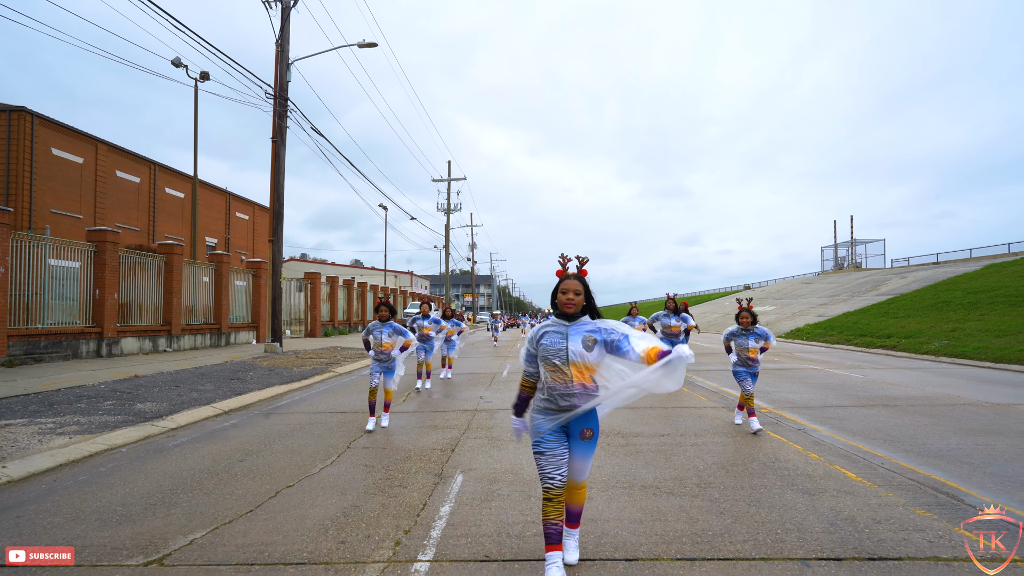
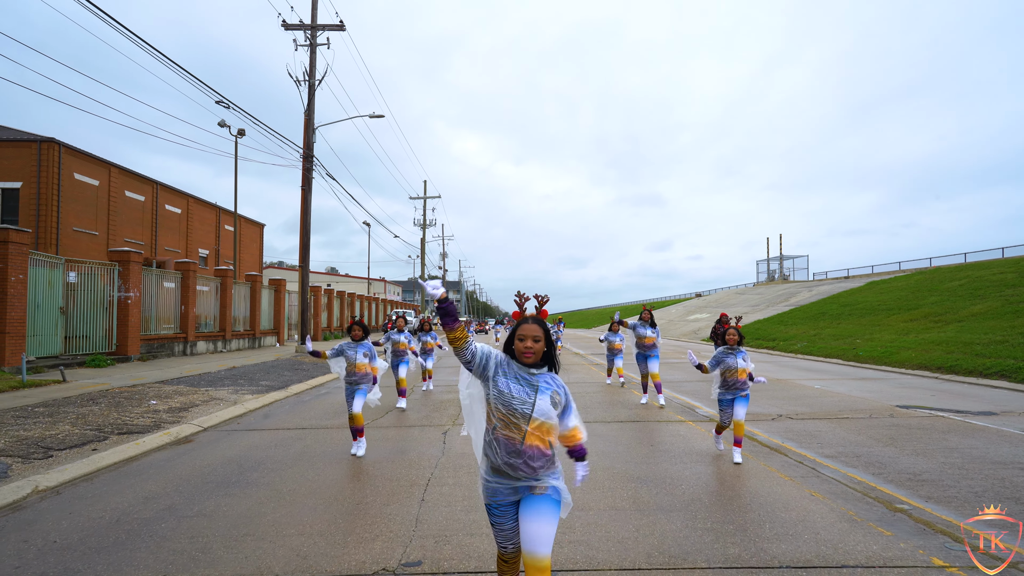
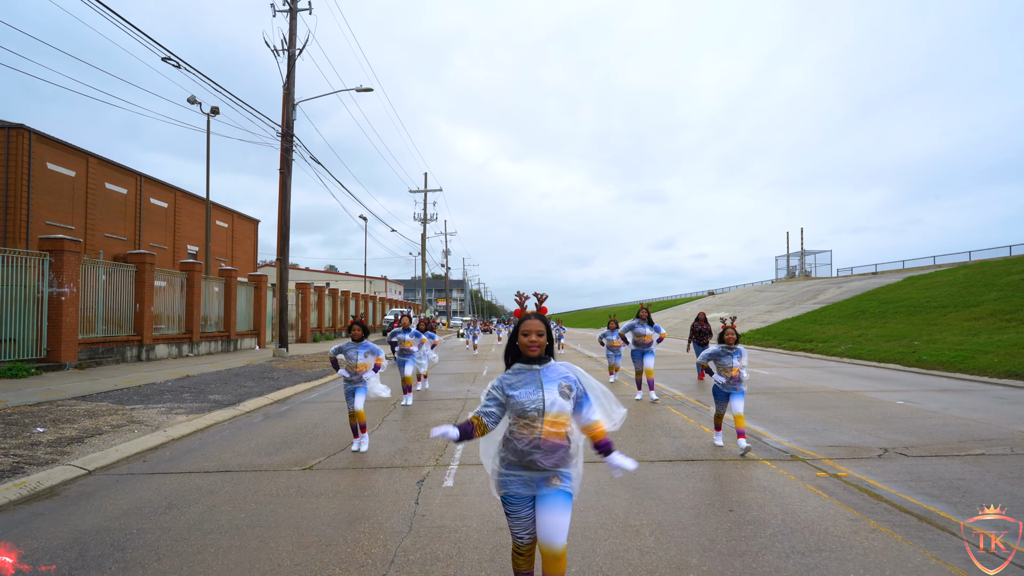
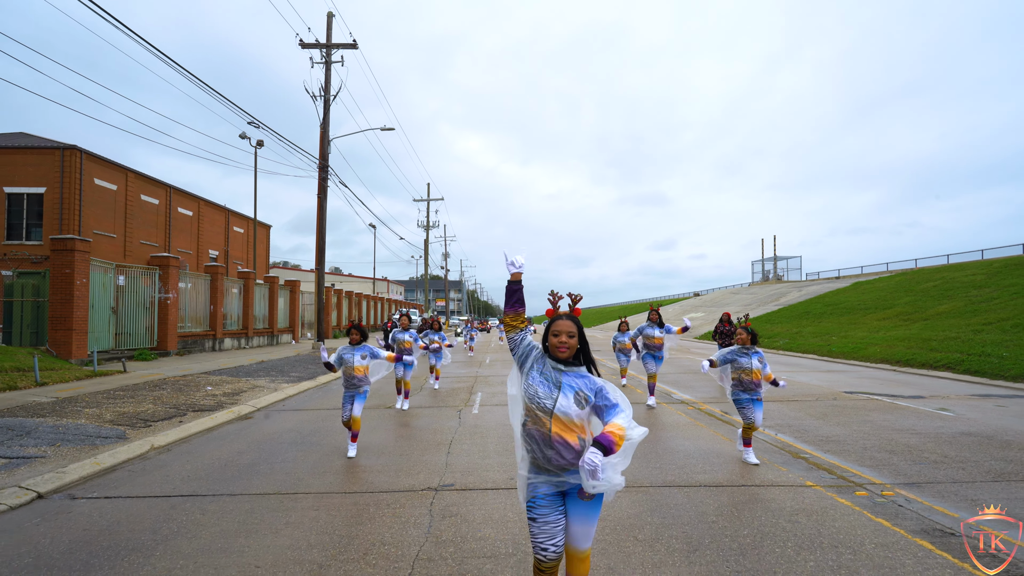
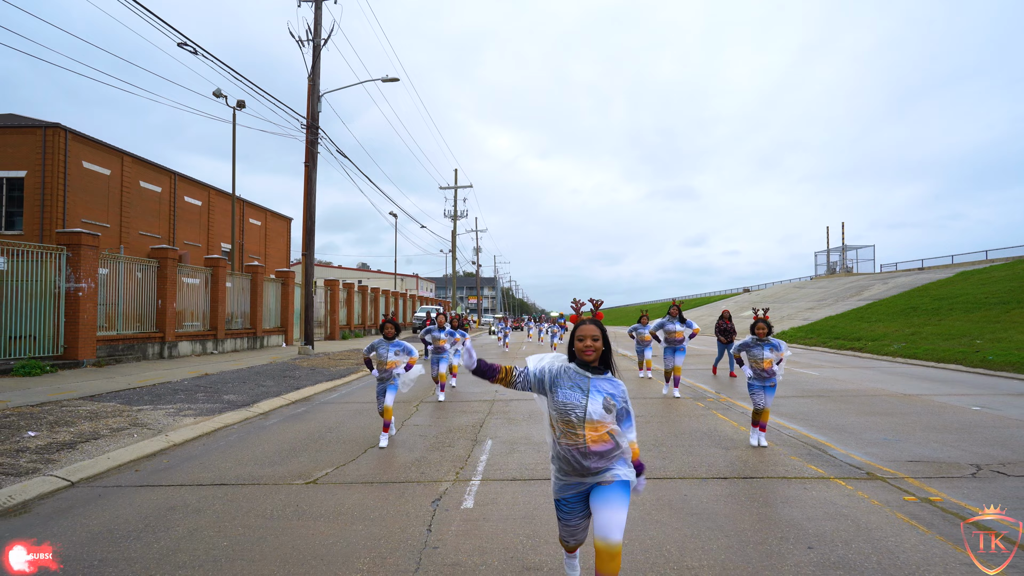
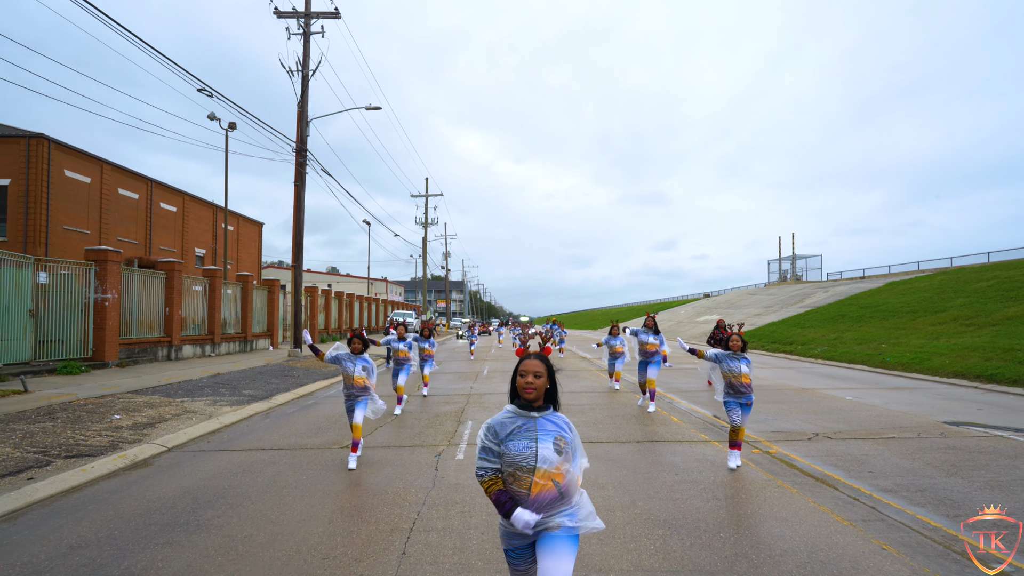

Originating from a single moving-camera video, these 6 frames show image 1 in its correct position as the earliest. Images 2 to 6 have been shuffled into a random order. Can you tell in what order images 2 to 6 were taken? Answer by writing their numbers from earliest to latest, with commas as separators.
5, 3, 6, 2, 4
